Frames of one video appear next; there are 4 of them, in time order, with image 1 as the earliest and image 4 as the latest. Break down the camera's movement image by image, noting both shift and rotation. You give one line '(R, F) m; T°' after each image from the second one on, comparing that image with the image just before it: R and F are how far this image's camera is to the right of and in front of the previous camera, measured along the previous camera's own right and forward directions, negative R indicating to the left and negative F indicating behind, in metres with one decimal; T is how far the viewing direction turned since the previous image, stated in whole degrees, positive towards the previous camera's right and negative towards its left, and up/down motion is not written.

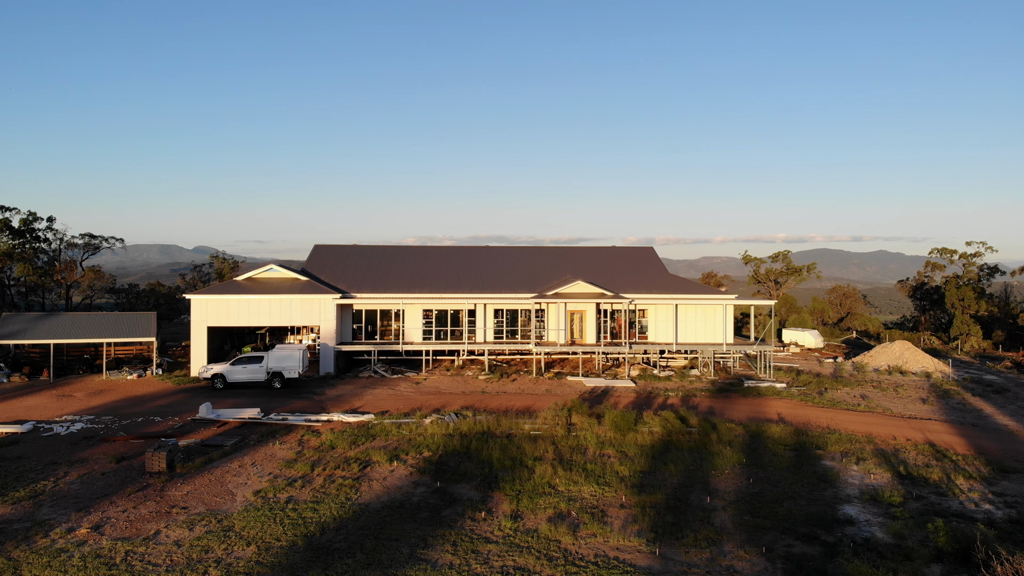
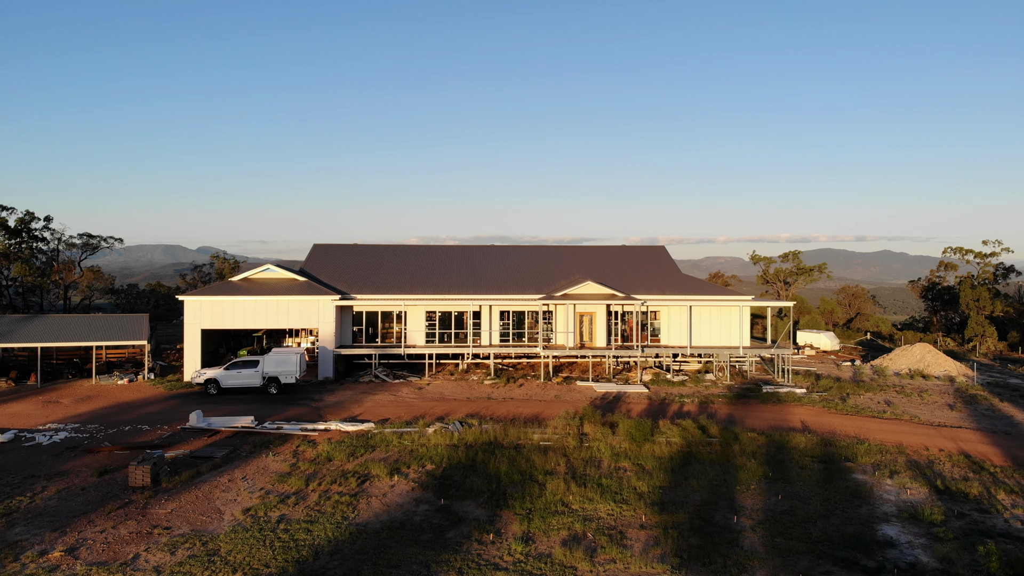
(-0.1, +1.0) m; 0°
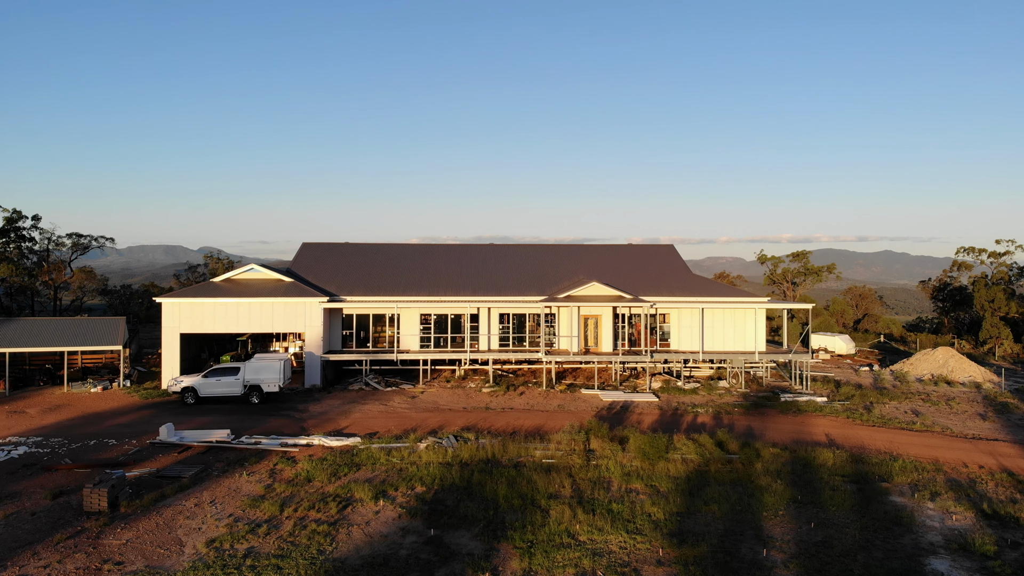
(0.0, +1.5) m; 0°
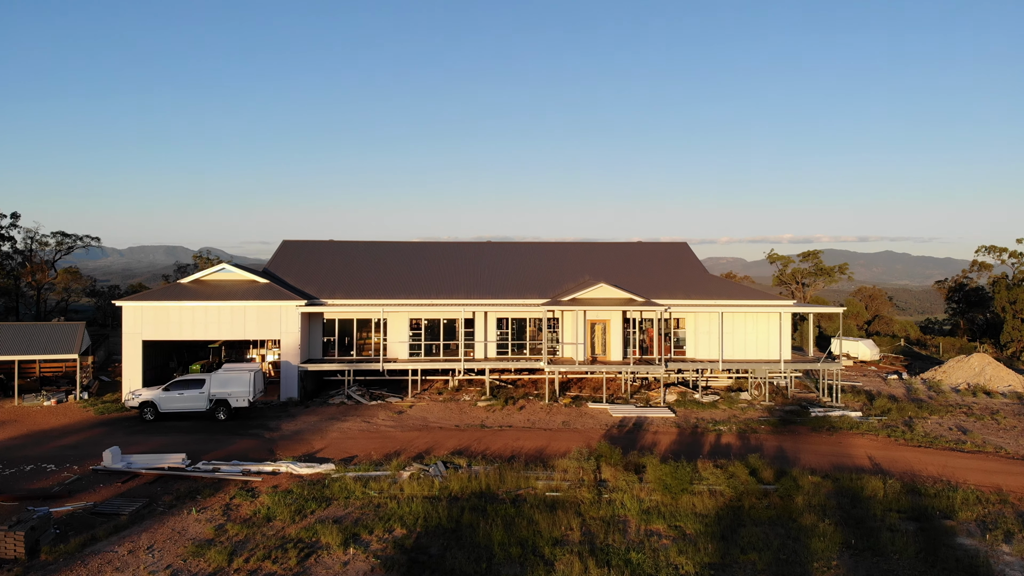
(+0.1, +2.1) m; 0°
